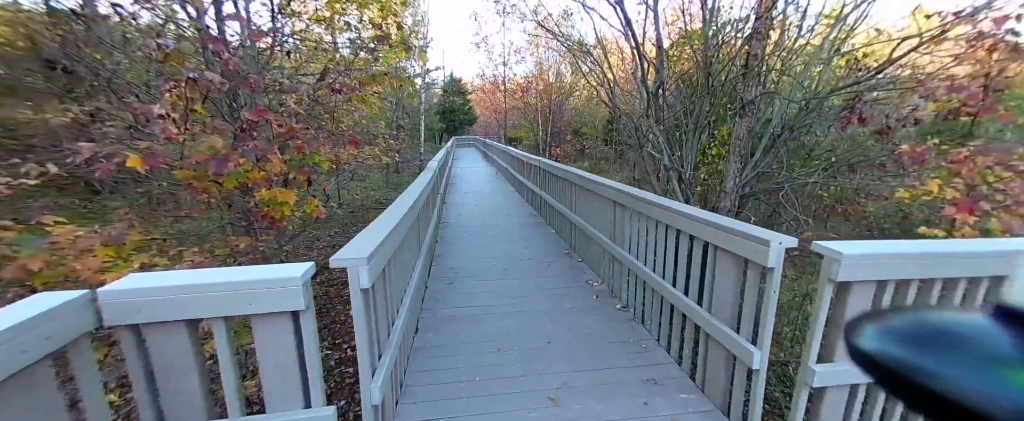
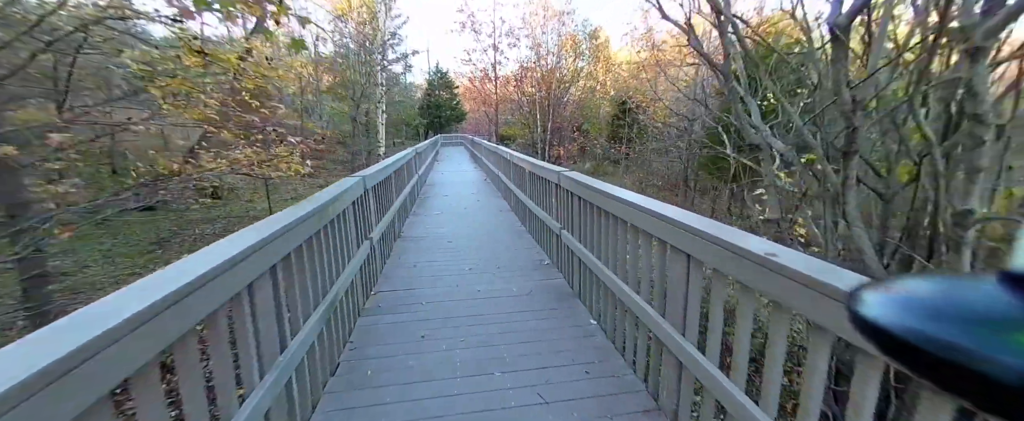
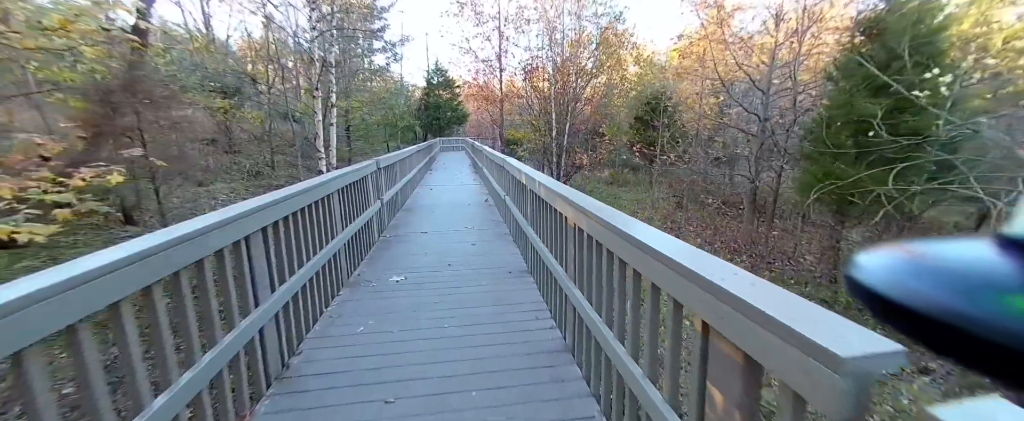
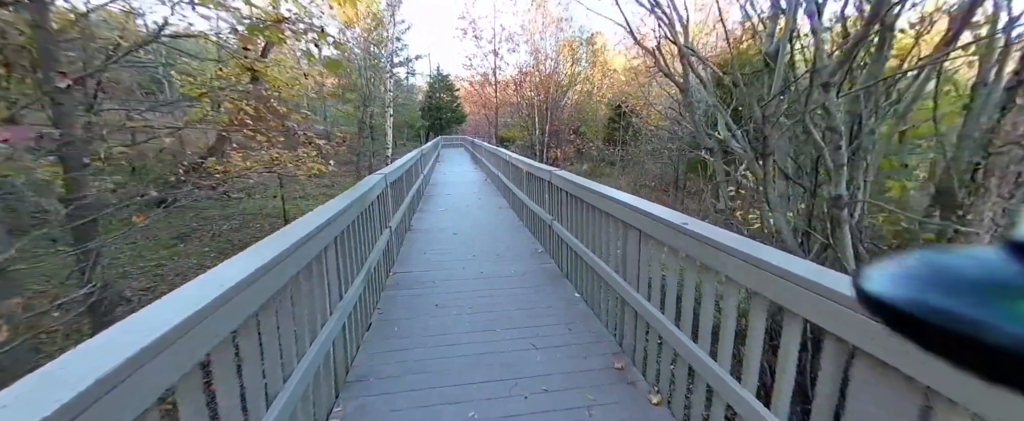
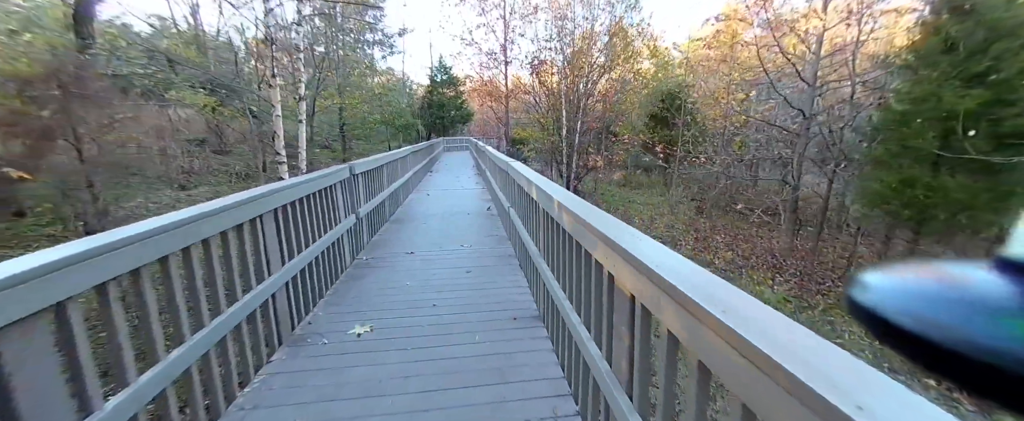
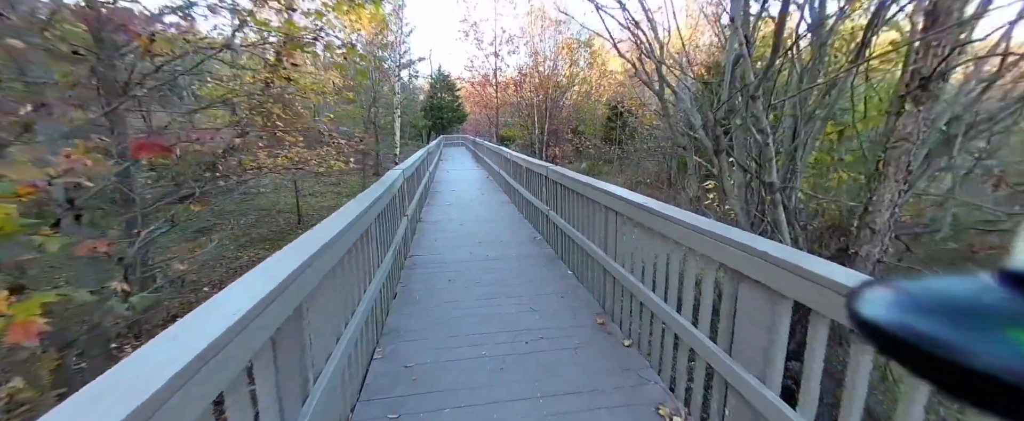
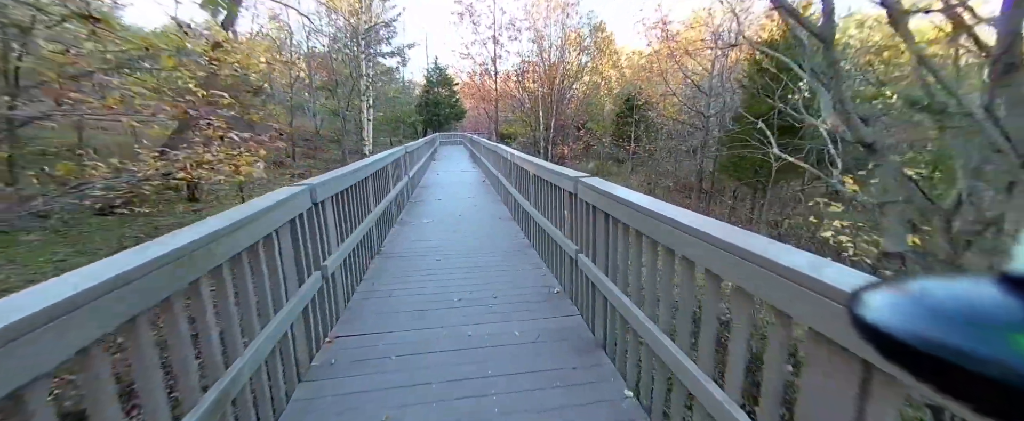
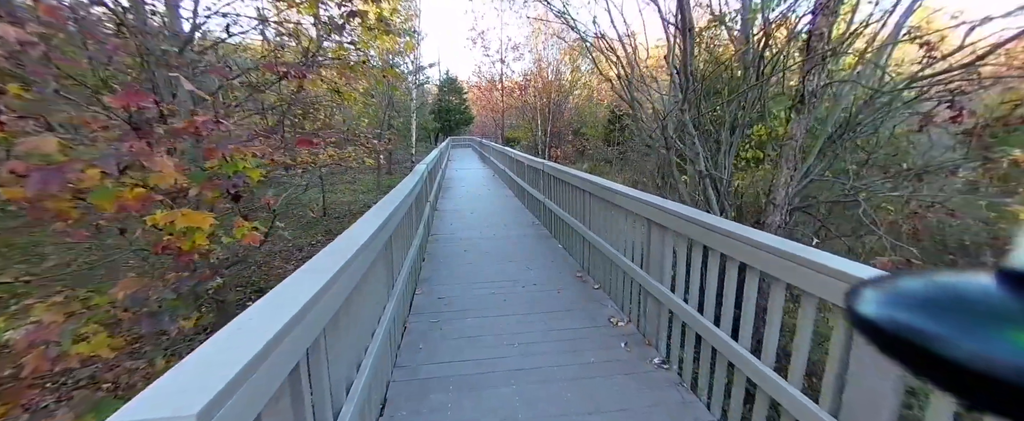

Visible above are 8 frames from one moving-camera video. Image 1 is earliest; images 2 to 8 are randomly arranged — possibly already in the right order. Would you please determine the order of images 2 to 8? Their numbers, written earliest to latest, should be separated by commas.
8, 6, 4, 2, 7, 3, 5
